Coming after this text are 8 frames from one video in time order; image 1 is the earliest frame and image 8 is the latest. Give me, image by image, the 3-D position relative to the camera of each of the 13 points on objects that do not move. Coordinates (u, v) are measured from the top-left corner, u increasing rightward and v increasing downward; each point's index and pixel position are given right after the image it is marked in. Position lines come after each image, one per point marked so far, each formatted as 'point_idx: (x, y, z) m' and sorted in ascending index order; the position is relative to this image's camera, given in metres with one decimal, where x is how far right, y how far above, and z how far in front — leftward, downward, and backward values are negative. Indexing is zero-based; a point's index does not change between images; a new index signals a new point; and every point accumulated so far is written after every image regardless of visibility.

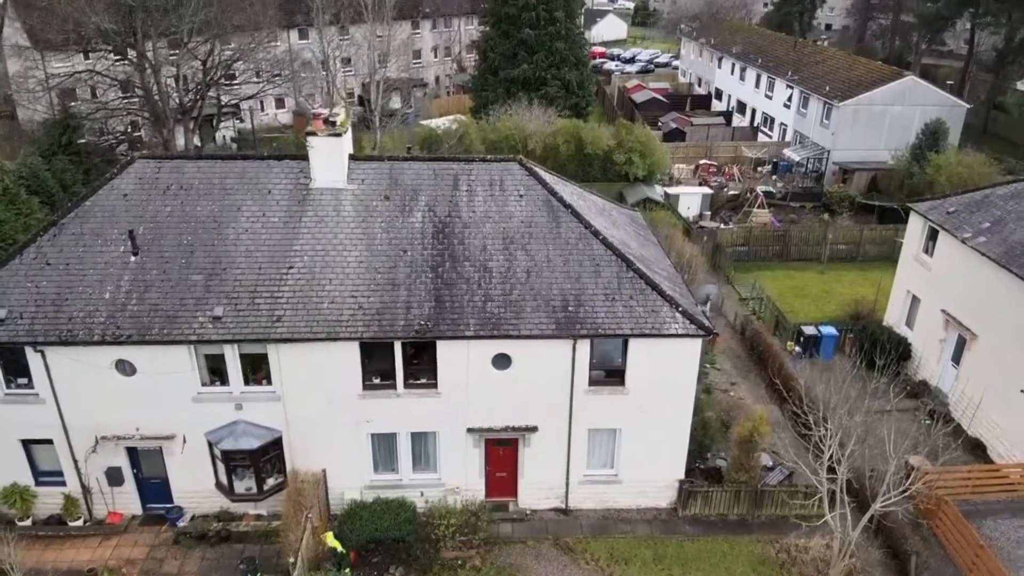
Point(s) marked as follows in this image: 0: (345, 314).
0: (-3.3, -0.5, +14.8) m
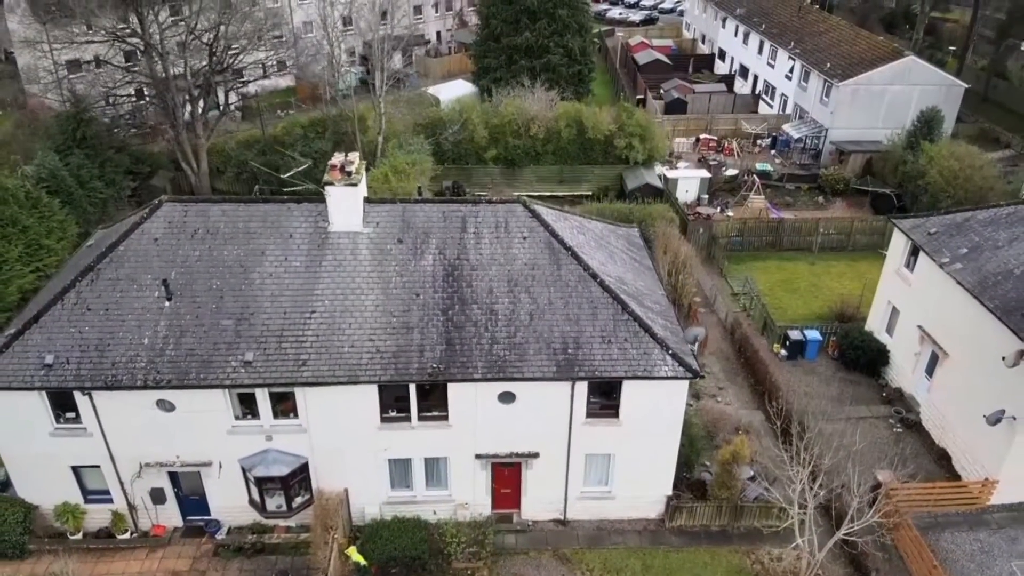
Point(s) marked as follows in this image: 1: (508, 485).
0: (-3.2, -1.5, +16.2) m
1: (-0.1, -4.7, +18.1) m
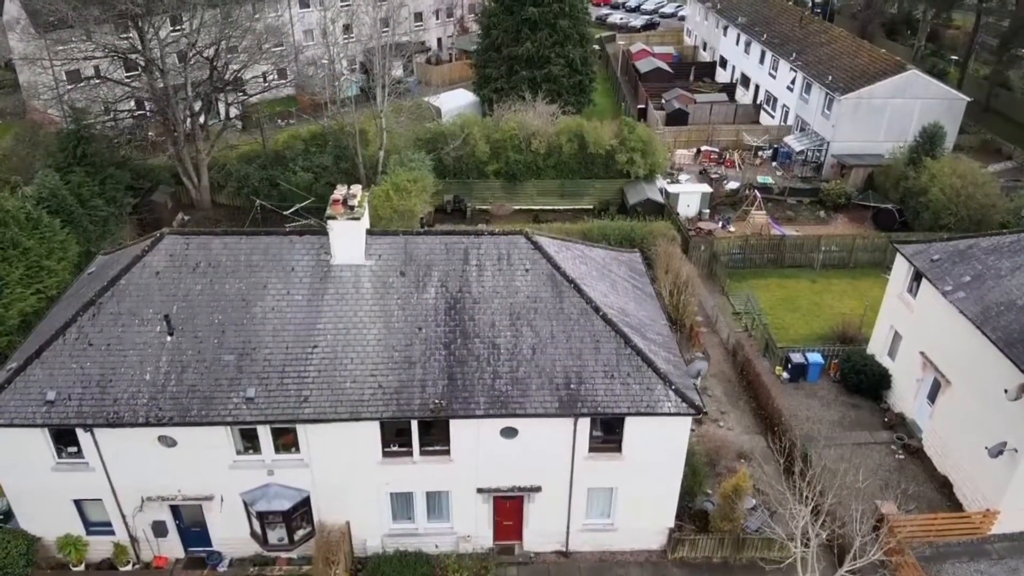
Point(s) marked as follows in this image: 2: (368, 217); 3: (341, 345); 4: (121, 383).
0: (-3.1, -2.3, +16.2) m
1: (0.0, -5.5, +18.1) m
2: (-3.4, +1.7, +17.8) m
3: (-3.8, -1.3, +16.7) m
4: (-8.4, -2.1, +16.3) m
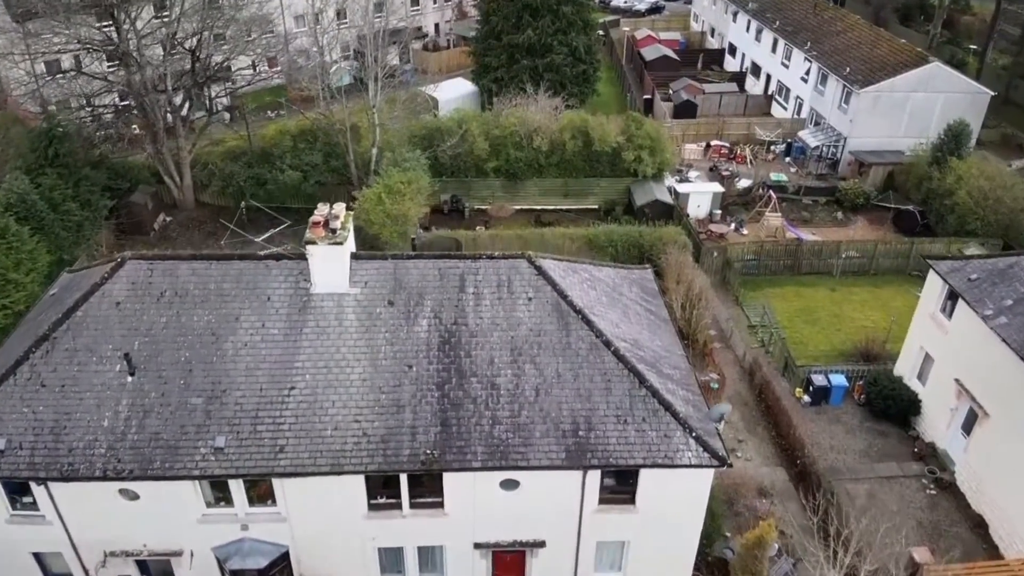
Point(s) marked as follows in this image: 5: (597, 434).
0: (-3.1, -2.9, +14.5) m
1: (0.0, -6.2, +16.4) m
2: (-3.4, +1.0, +16.0) m
3: (-3.8, -1.9, +15.0) m
4: (-8.4, -2.7, +14.6) m
5: (+1.7, -2.8, +14.7) m
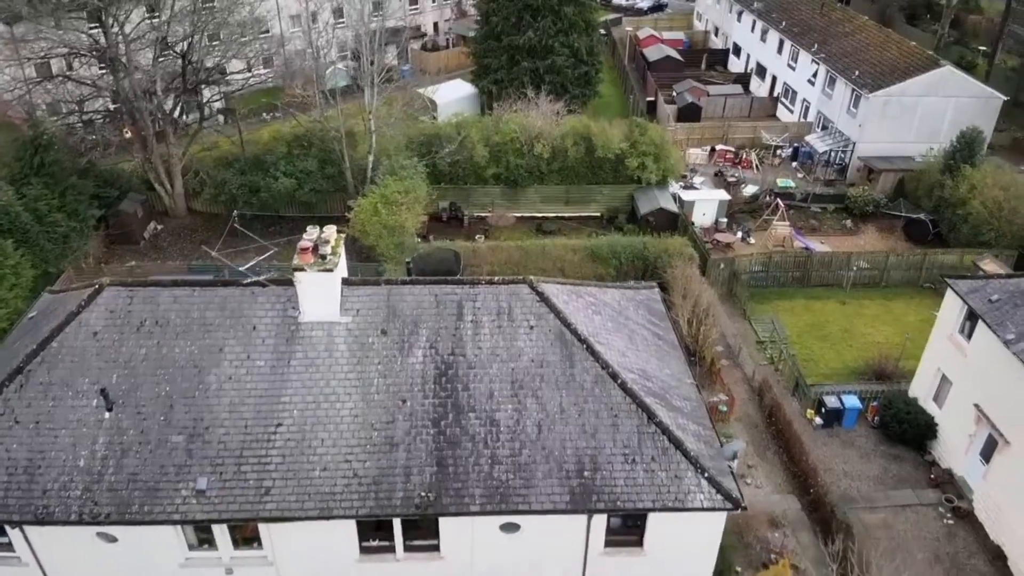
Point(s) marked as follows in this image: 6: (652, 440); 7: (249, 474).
0: (-3.1, -3.5, +13.6) m
1: (0.0, -6.7, +15.6) m
2: (-3.4, +0.5, +15.1) m
3: (-3.8, -2.5, +14.1) m
4: (-8.4, -3.3, +13.7) m
5: (+1.7, -3.4, +13.8) m
6: (+2.6, -2.8, +14.2) m
7: (-4.7, -3.3, +13.7) m
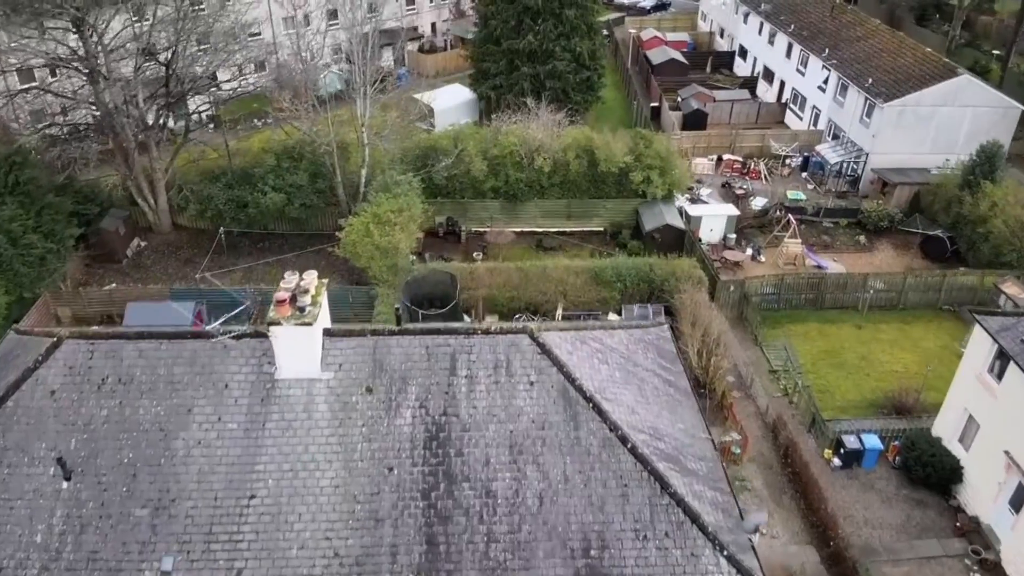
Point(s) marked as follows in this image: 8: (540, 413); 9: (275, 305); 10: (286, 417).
0: (-3.1, -4.5, +12.3) m
1: (-0.1, -7.7, +14.3) m
2: (-3.4, -0.5, +13.7) m
3: (-3.8, -3.5, +12.7) m
4: (-8.4, -4.3, +12.3) m
5: (+1.6, -4.4, +12.5) m
6: (+2.6, -3.8, +12.8) m
7: (-4.8, -4.3, +12.3) m
8: (+0.5, -2.2, +13.5) m
9: (-4.1, -0.3, +13.0) m
10: (-3.9, -2.2, +13.2) m
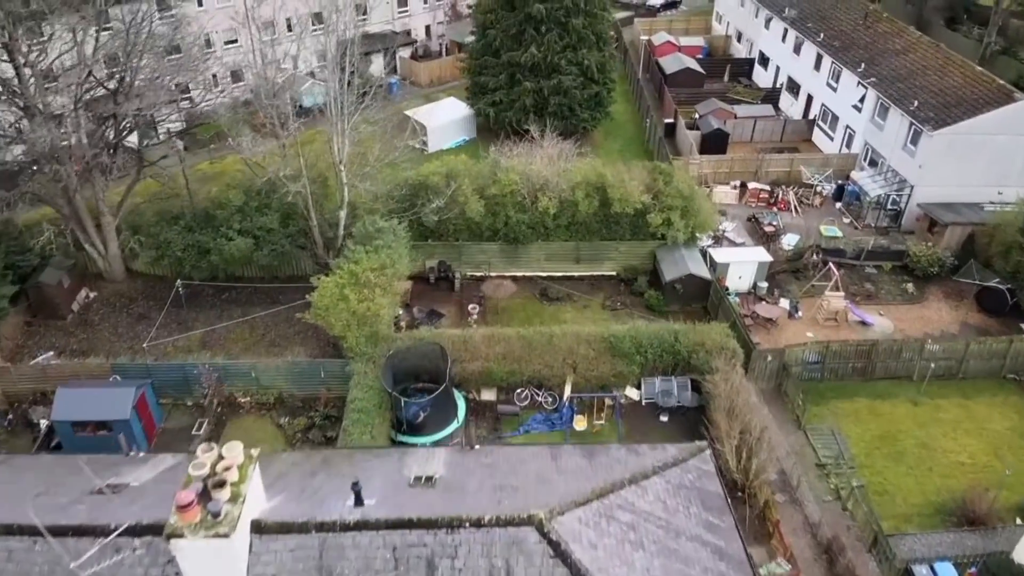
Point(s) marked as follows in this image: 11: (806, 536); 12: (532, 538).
0: (-3.1, -6.9, +8.5) m
1: (0.0, -10.0, +10.6) m
2: (-3.4, -2.9, +9.9) m
3: (-3.8, -5.9, +8.9) m
4: (-8.4, -6.7, +8.6) m
5: (+1.7, -6.8, +8.7) m
6: (+2.6, -6.2, +9.0) m
7: (-4.8, -6.7, +8.5) m
8: (+0.5, -4.6, +9.7) m
9: (-4.1, -2.7, +9.2) m
10: (-3.9, -4.6, +9.4) m
11: (+7.4, -6.2, +18.9) m
12: (+0.3, -3.4, +10.3) m
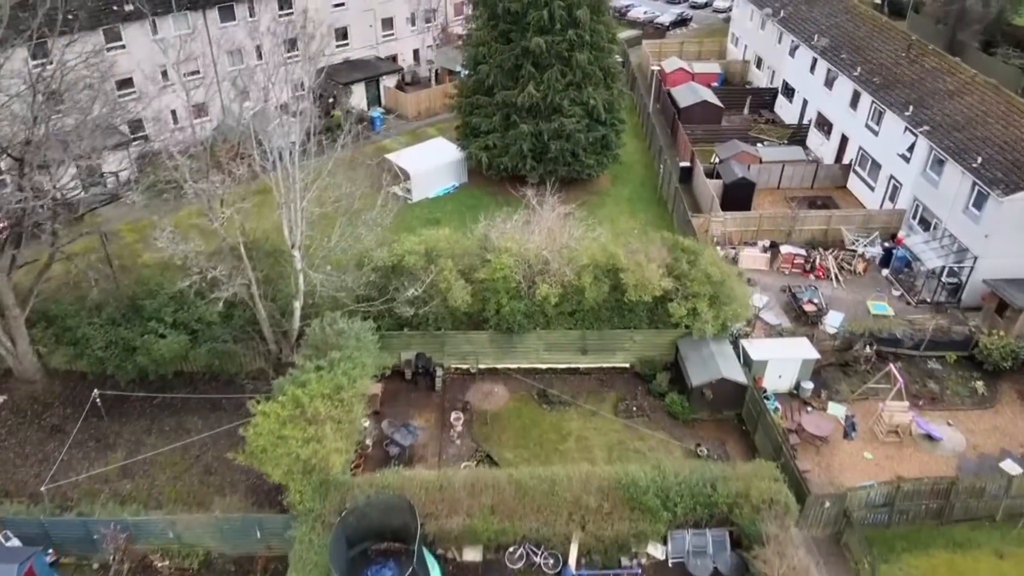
0: (-3.3, -10.0, +3.7) m
1: (-0.3, -13.2, +5.7) m
2: (-3.6, -6.0, +5.1) m
3: (-4.0, -9.0, +4.1) m
4: (-8.6, -9.8, +3.7) m
5: (+1.4, -9.9, +3.9) m
6: (+2.4, -9.3, +4.2) m
7: (-5.0, -9.8, +3.7) m
8: (+0.3, -7.7, +4.9) m
9: (-4.3, -5.8, +4.3) m
10: (-4.1, -7.7, +4.6) m
11: (+7.1, -9.4, +14.1) m
12: (0.0, -6.5, +5.5) m
